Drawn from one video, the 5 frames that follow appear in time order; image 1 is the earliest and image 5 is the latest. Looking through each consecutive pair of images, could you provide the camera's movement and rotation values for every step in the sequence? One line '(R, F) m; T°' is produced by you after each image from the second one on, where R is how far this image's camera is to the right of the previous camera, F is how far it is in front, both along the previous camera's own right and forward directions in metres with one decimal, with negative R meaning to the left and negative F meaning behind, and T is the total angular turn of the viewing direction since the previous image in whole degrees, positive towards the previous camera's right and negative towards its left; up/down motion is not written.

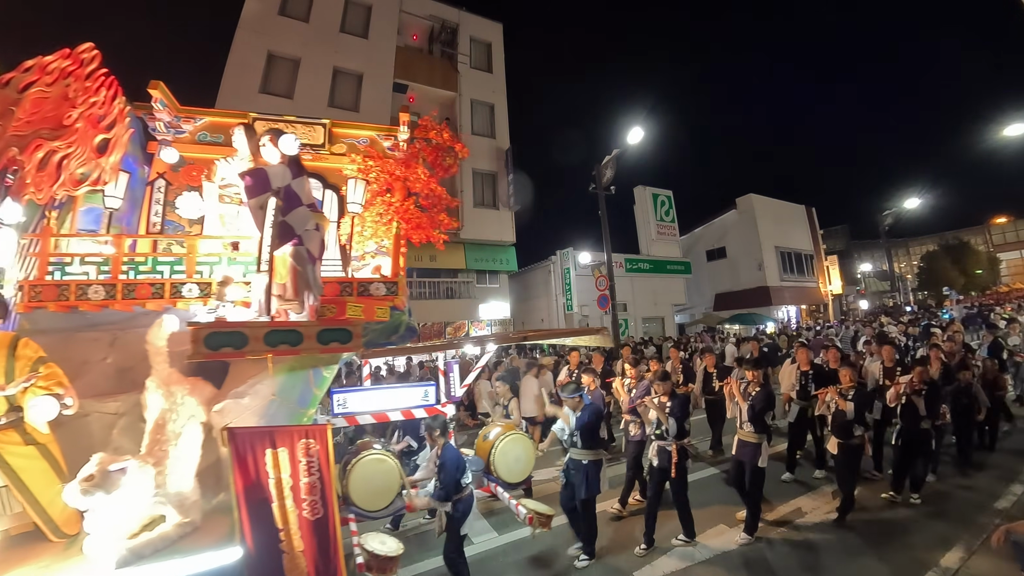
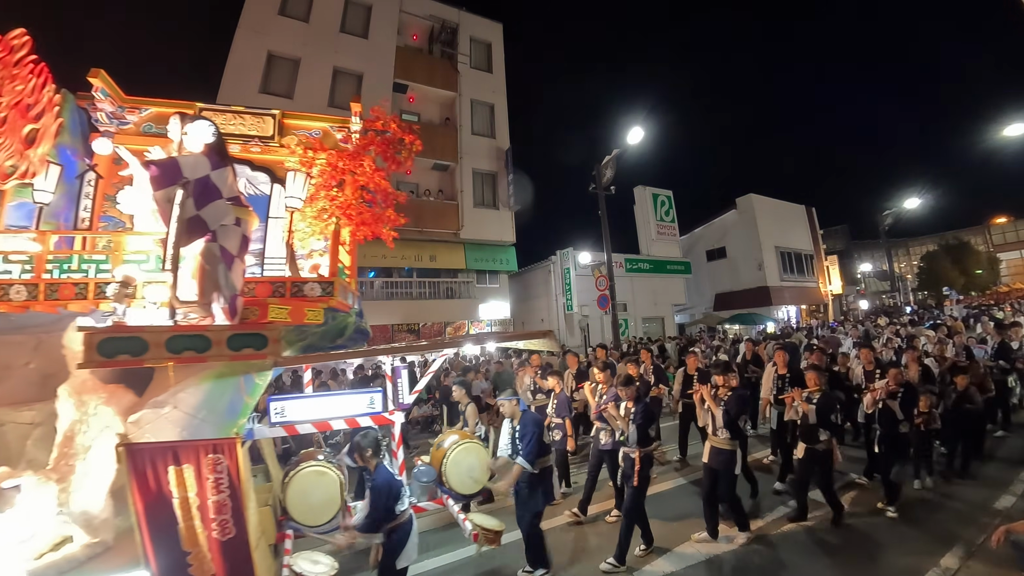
(+0.4, +0.3) m; 0°
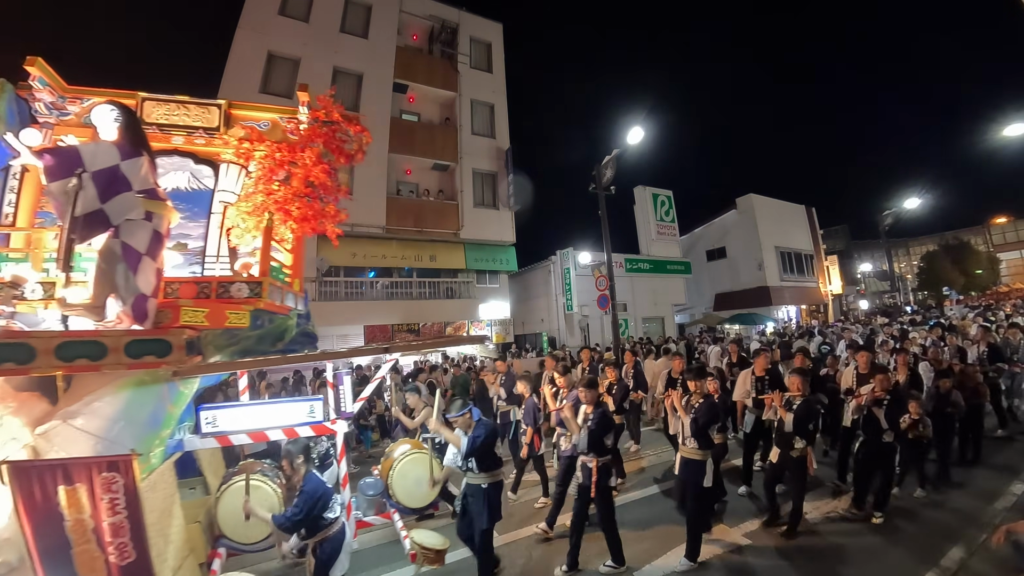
(+0.4, +0.3) m; 0°
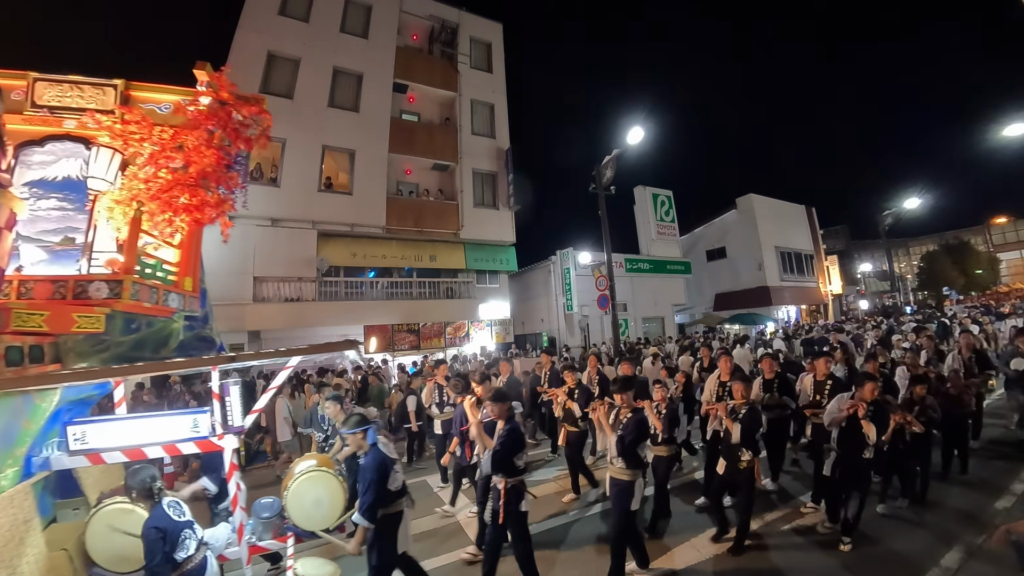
(+0.7, +0.4) m; 0°
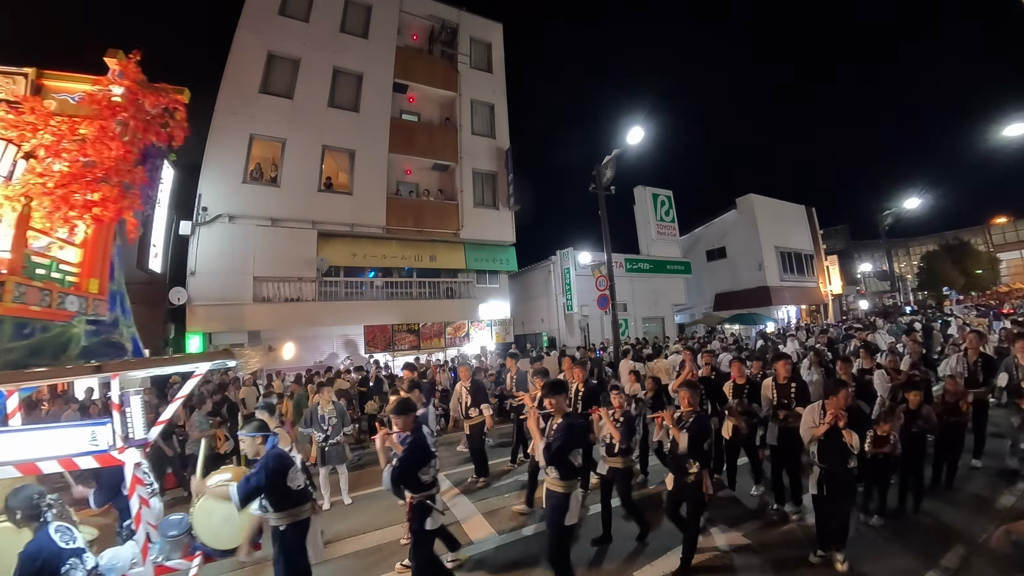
(-0.3, -0.1) m; 0°
